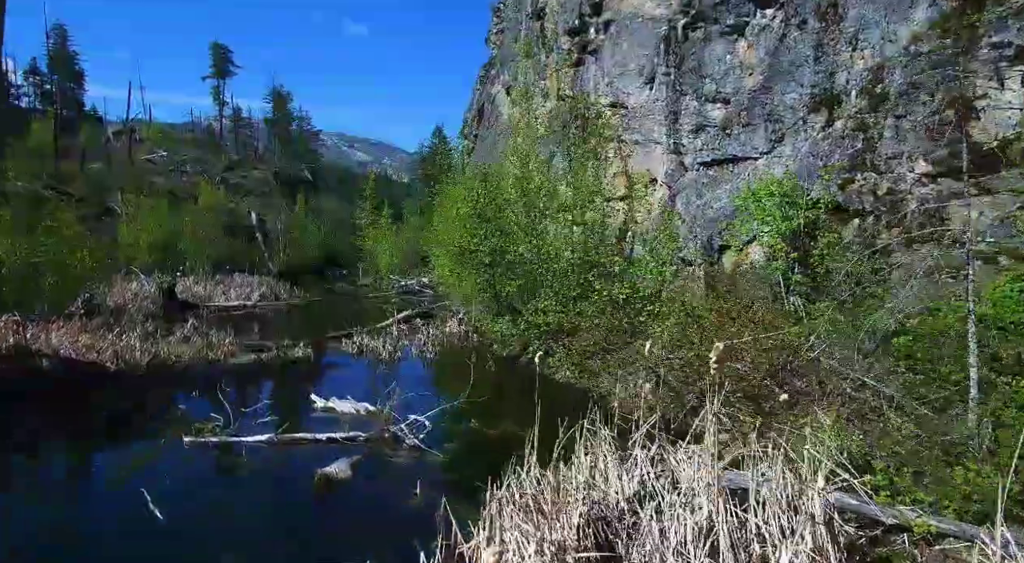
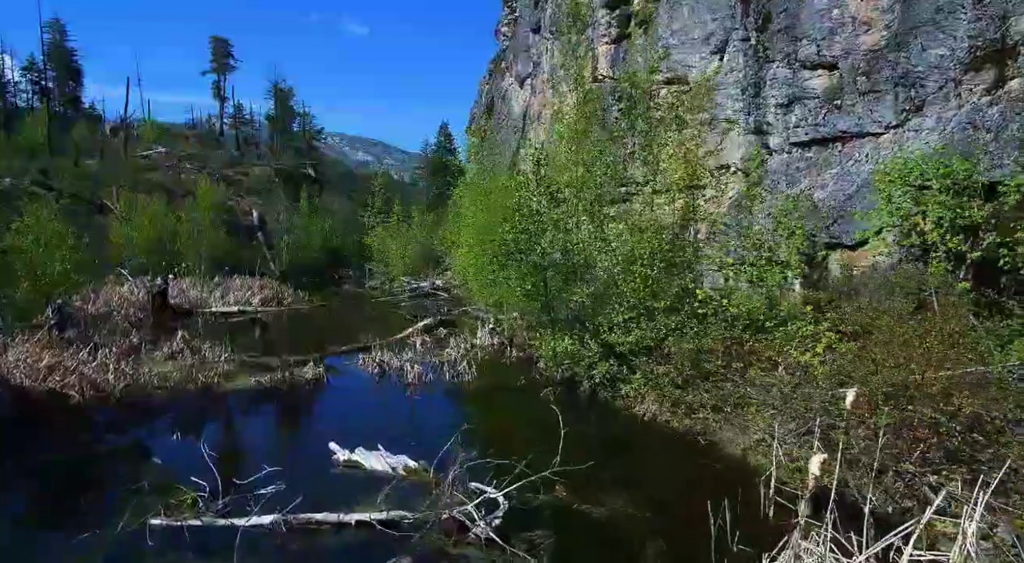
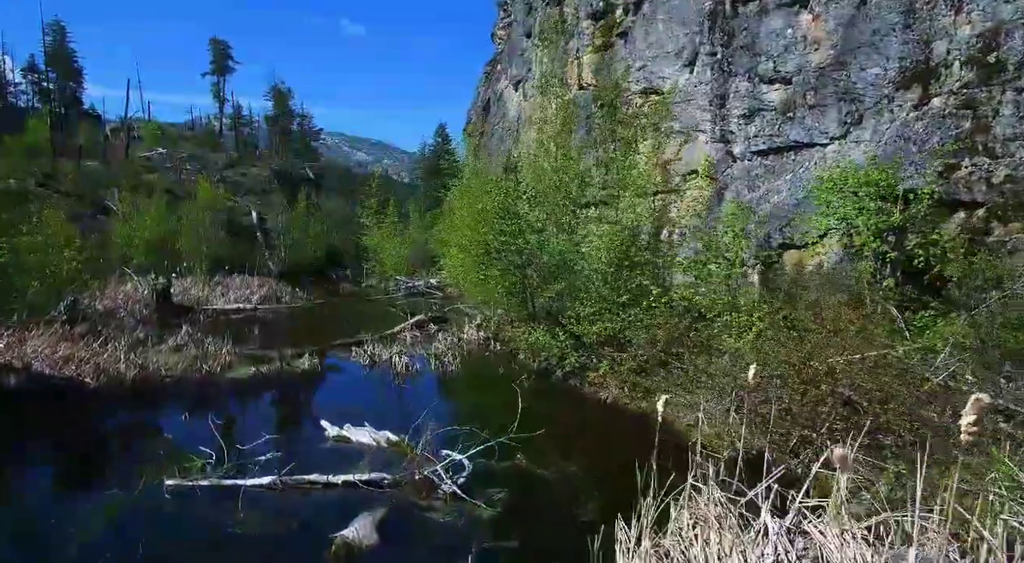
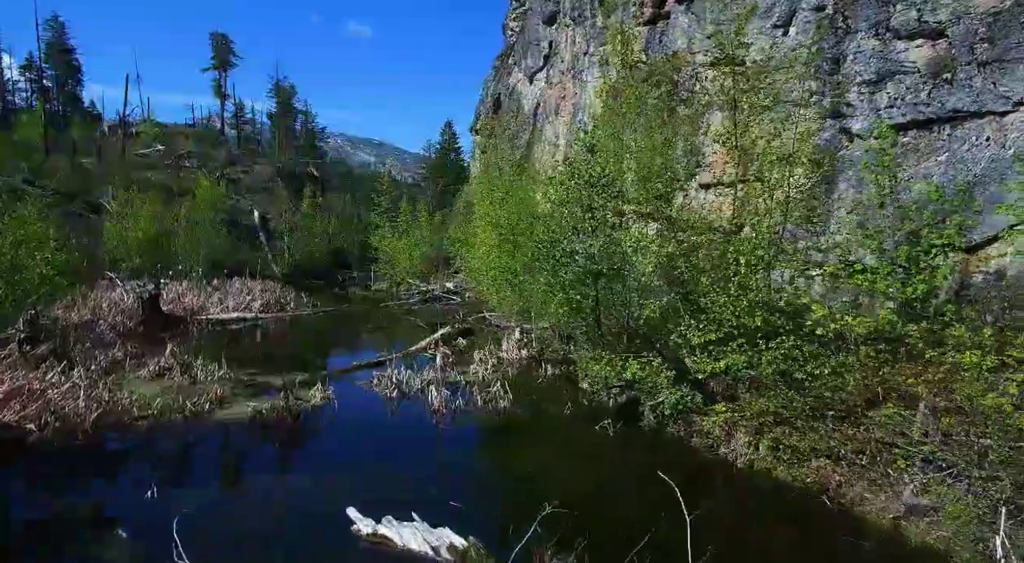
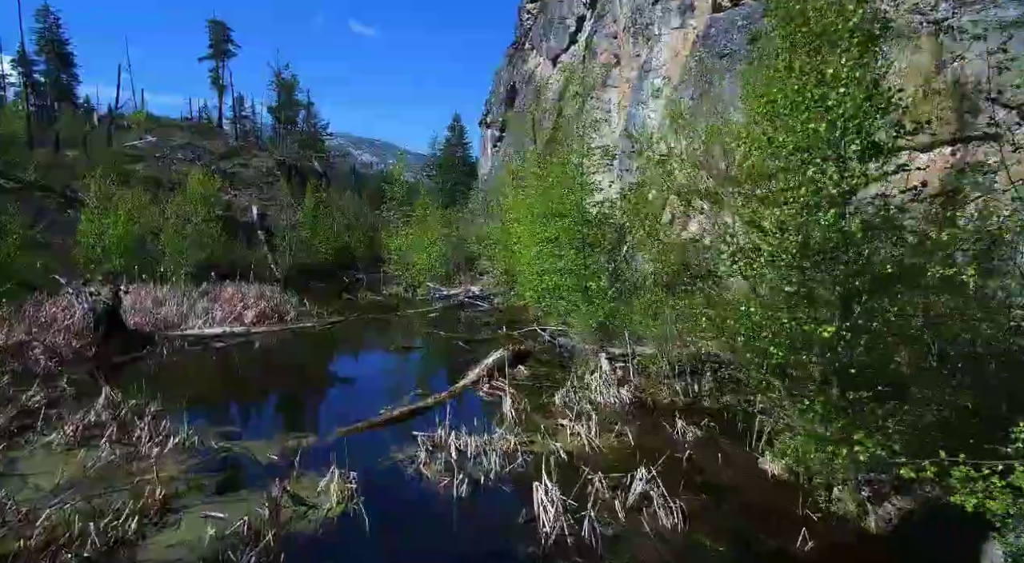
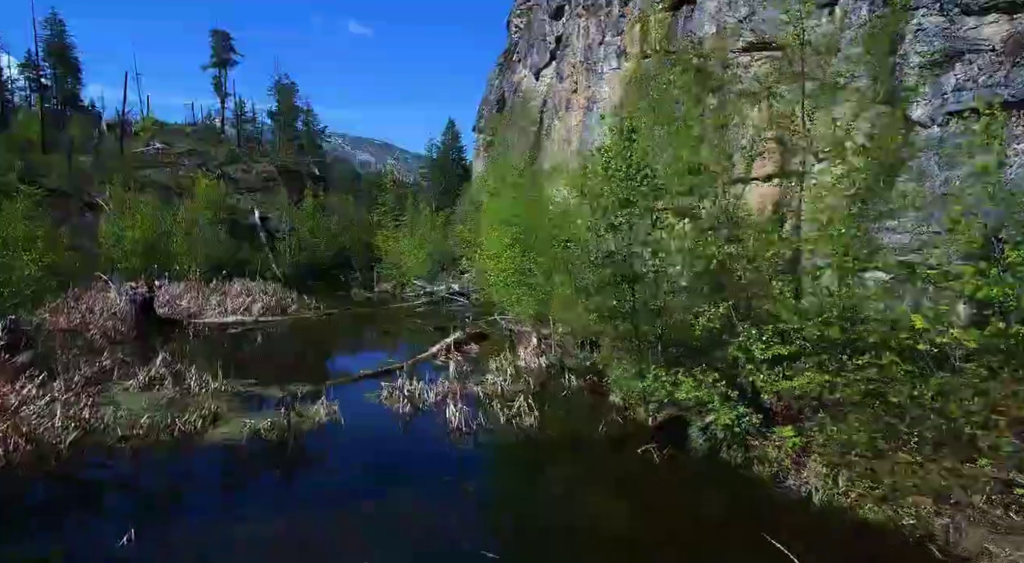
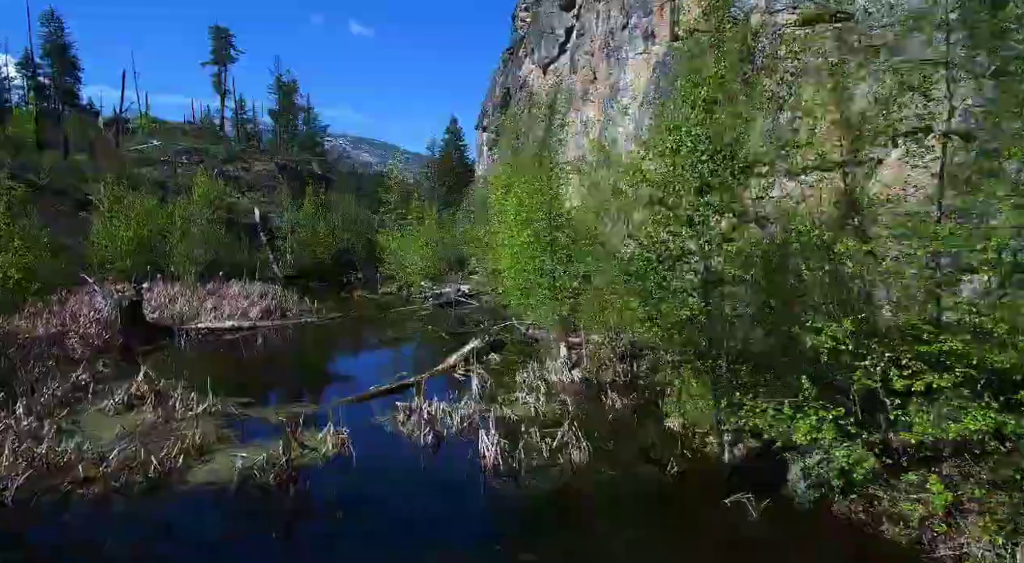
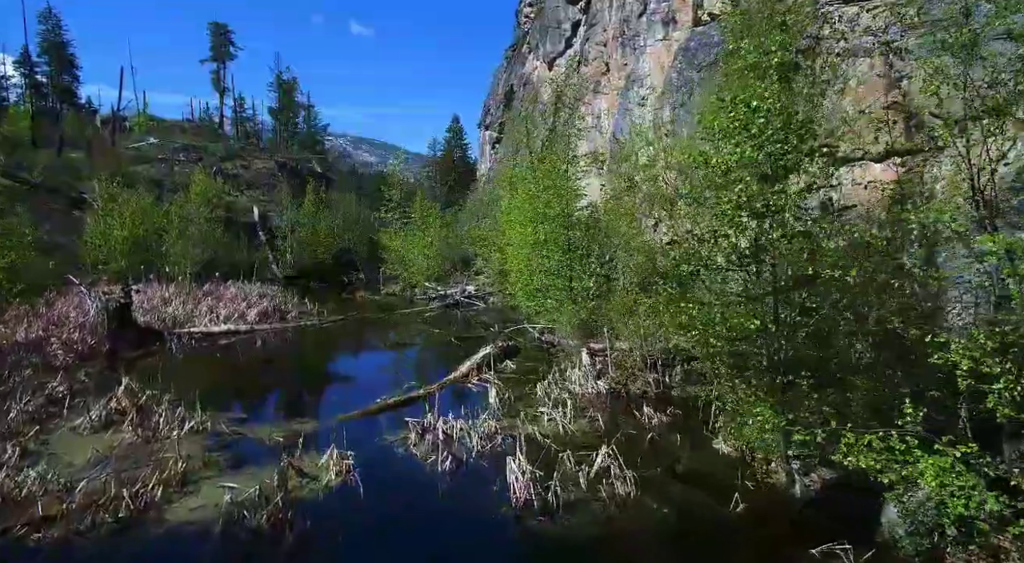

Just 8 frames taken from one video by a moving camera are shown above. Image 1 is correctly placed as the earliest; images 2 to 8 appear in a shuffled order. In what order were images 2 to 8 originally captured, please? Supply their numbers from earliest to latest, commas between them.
3, 2, 4, 6, 7, 8, 5
